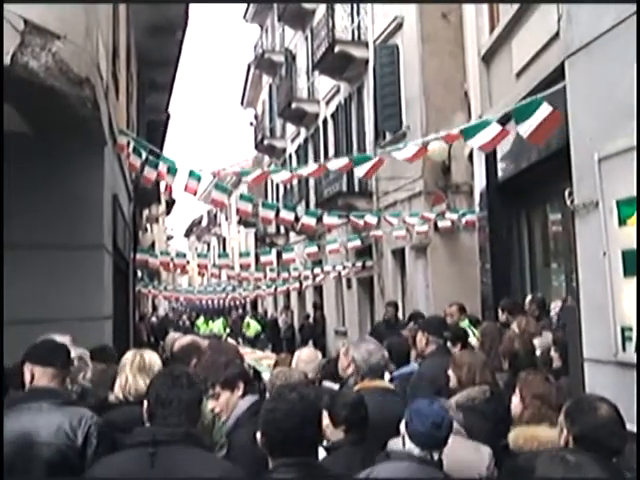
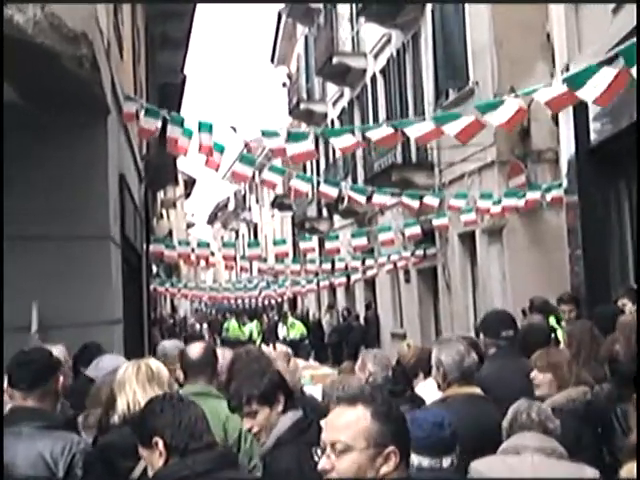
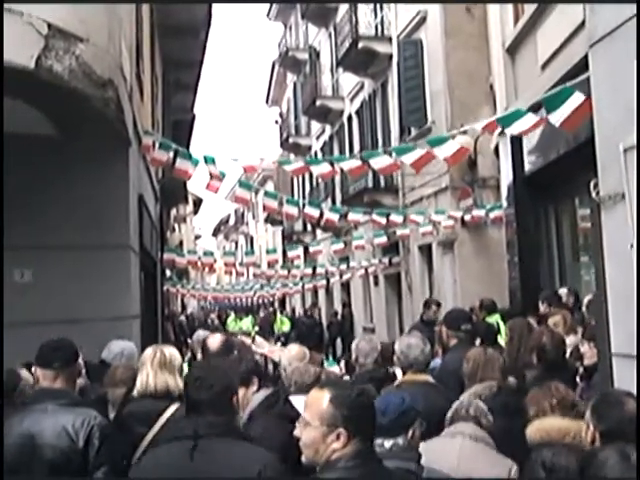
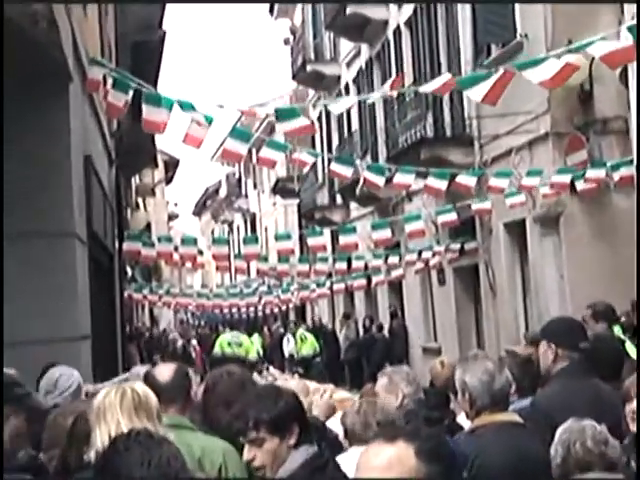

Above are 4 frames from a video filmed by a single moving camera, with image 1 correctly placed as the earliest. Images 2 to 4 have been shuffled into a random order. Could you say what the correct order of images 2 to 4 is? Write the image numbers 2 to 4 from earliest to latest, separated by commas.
3, 2, 4
